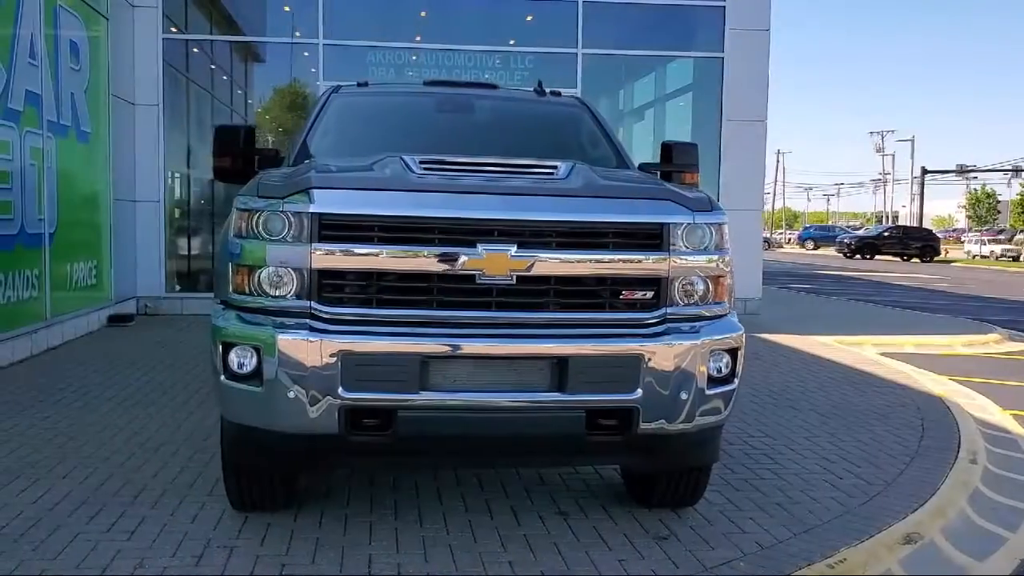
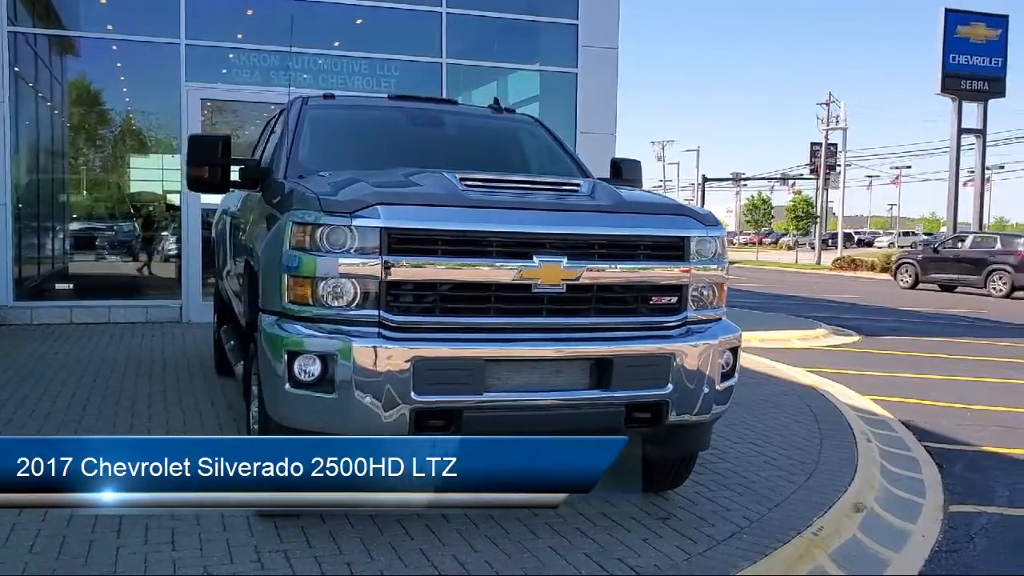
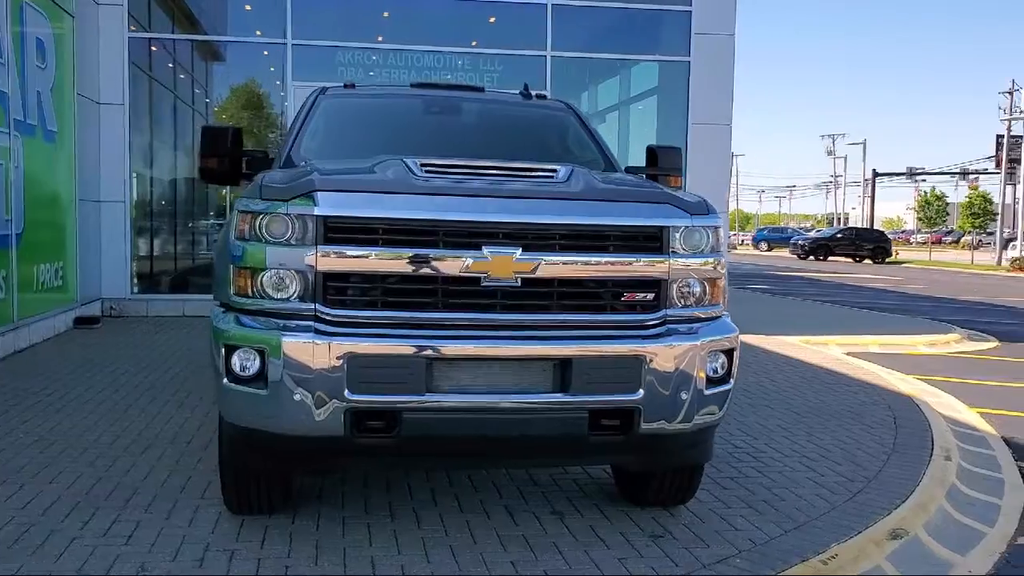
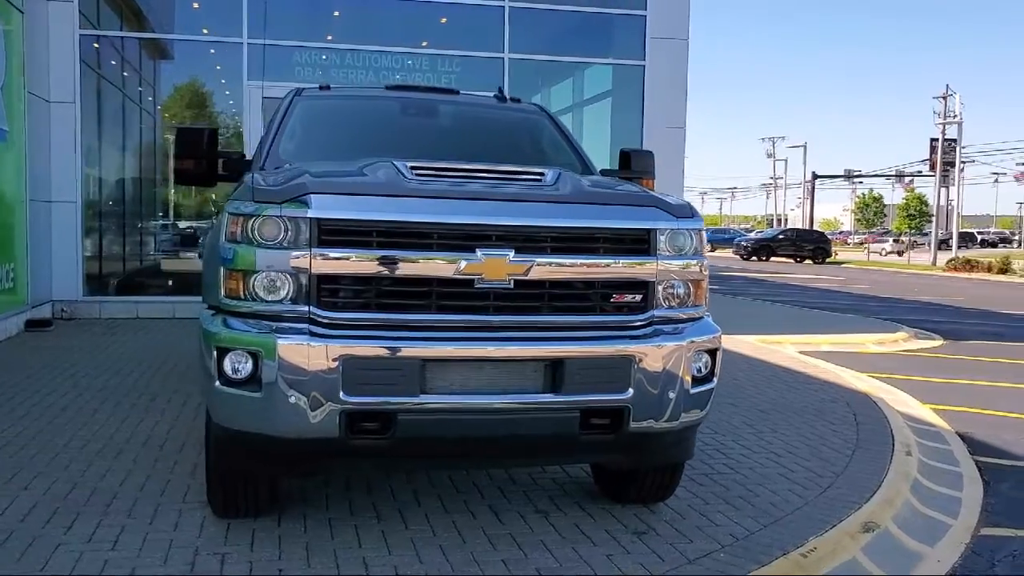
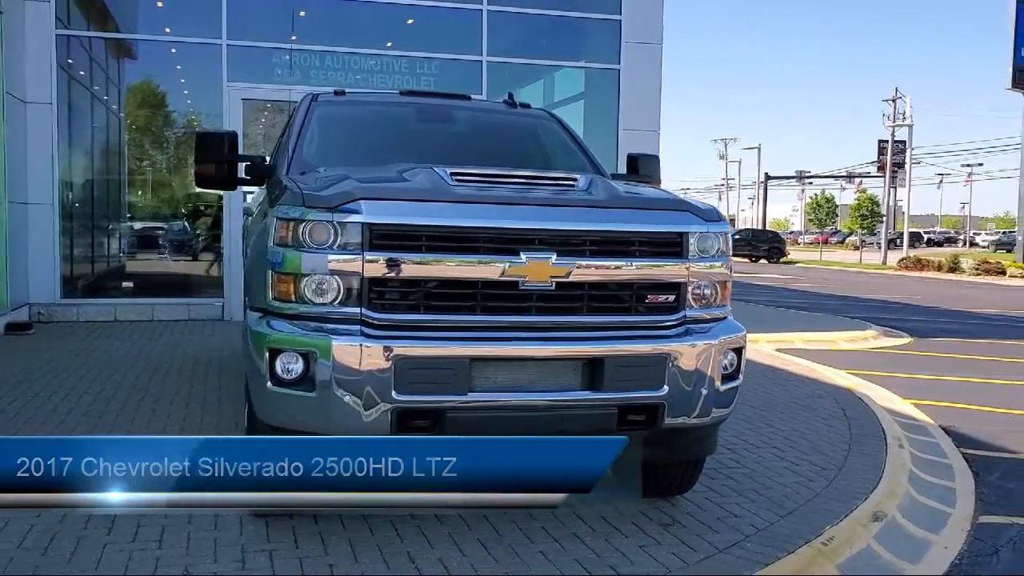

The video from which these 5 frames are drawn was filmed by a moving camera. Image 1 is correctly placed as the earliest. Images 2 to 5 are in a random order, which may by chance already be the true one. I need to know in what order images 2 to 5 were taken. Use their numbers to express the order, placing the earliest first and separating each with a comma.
3, 4, 5, 2
